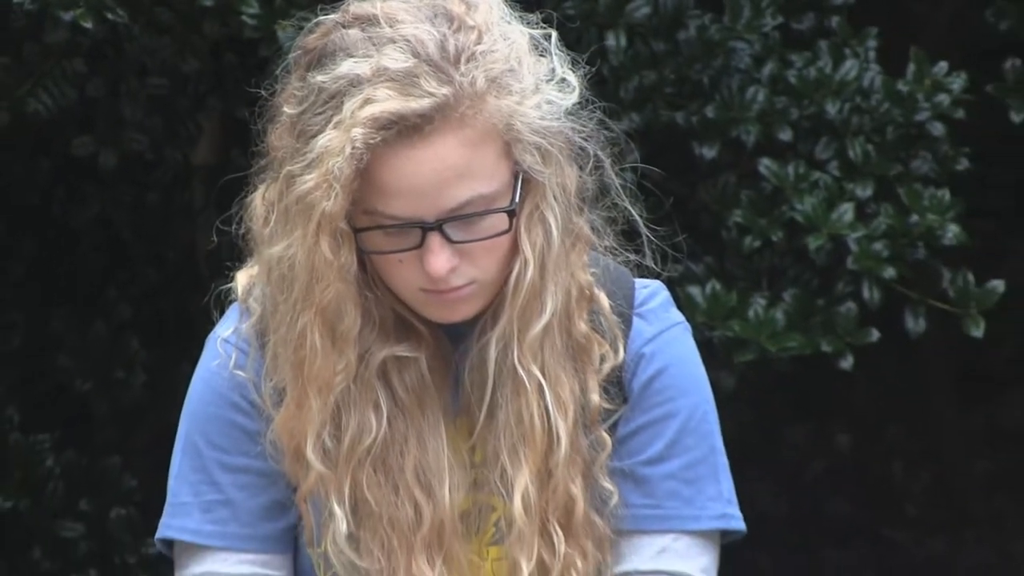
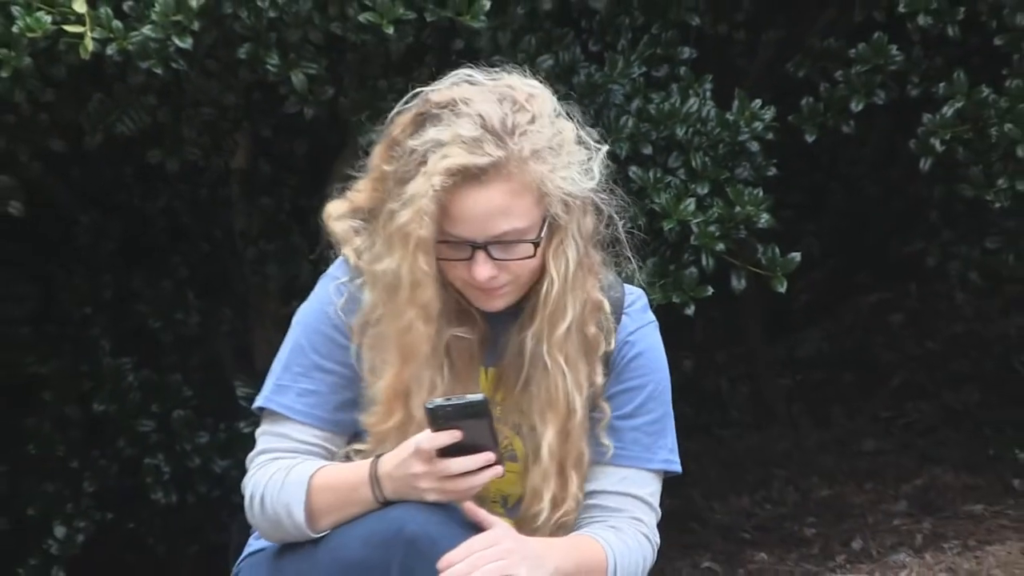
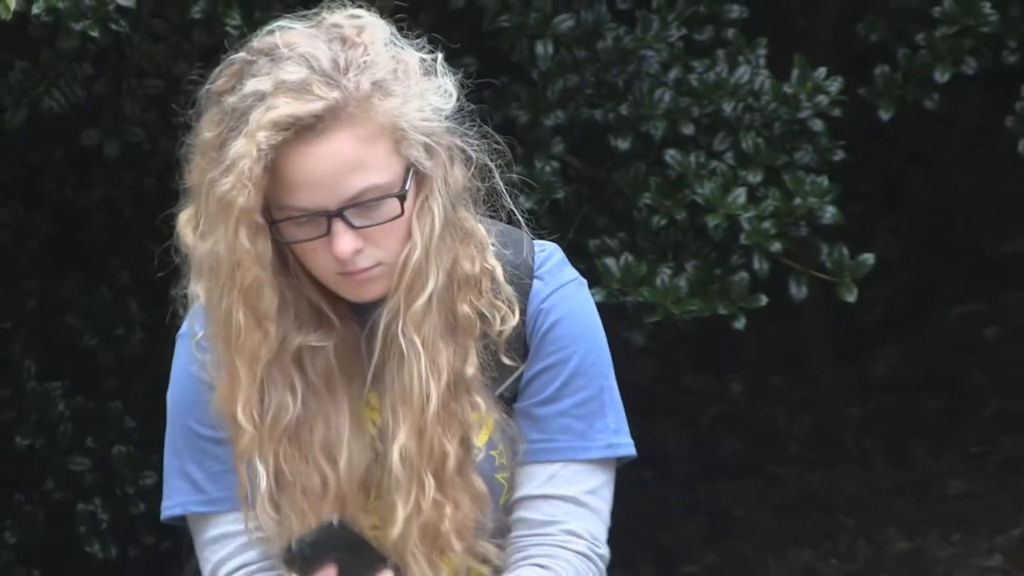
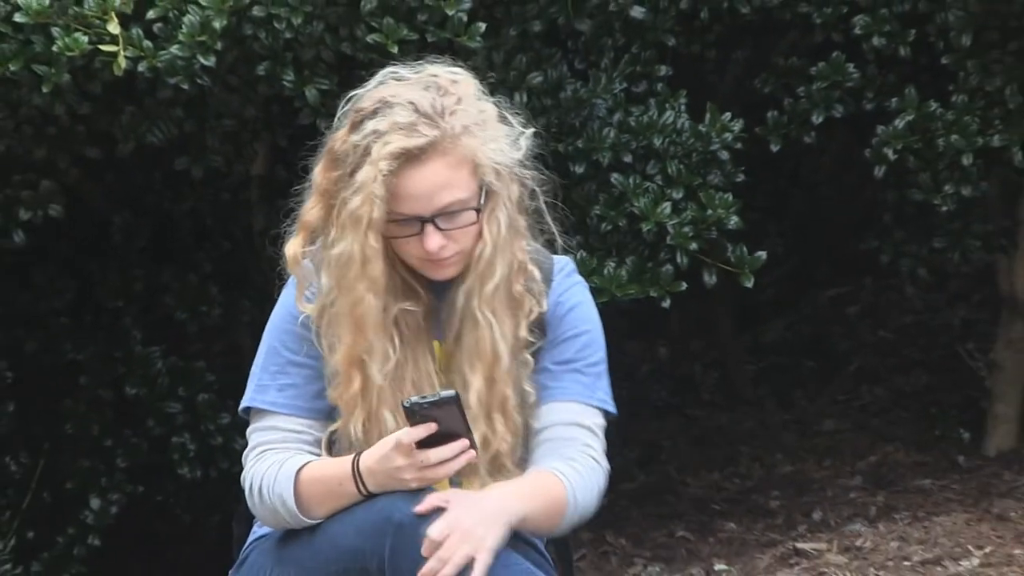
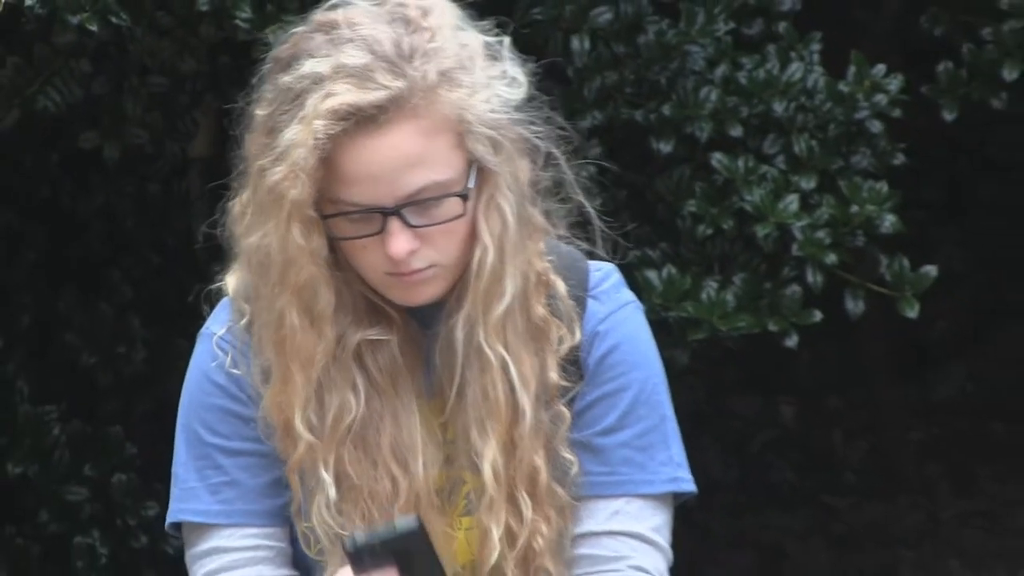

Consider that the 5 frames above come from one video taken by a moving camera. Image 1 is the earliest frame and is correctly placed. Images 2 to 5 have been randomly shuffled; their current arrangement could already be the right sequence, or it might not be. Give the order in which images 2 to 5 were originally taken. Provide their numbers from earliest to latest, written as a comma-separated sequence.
5, 3, 2, 4
